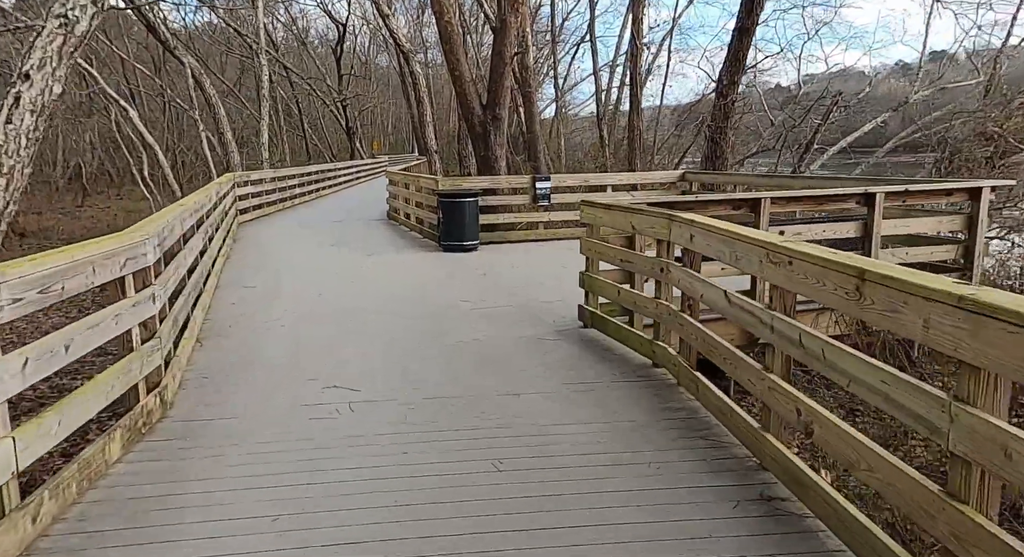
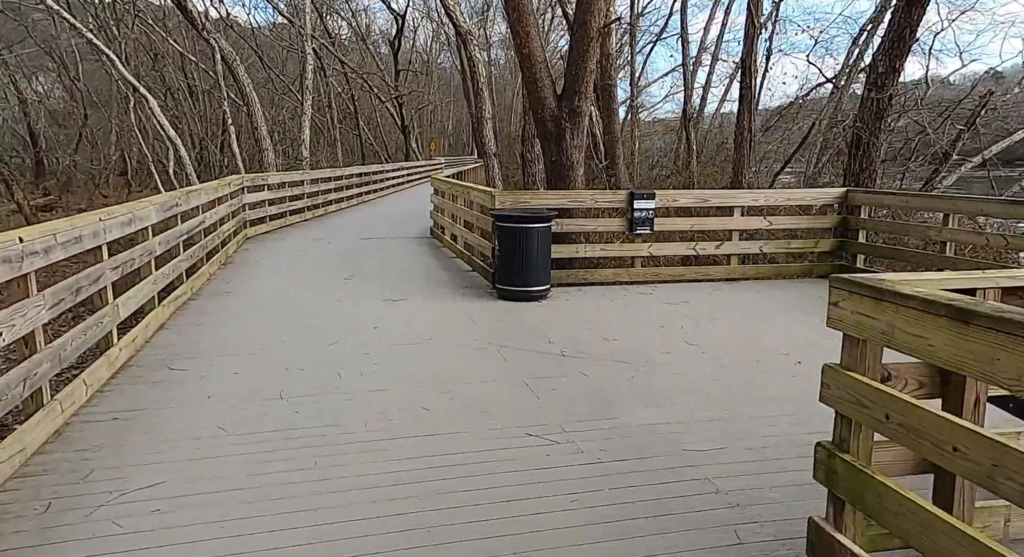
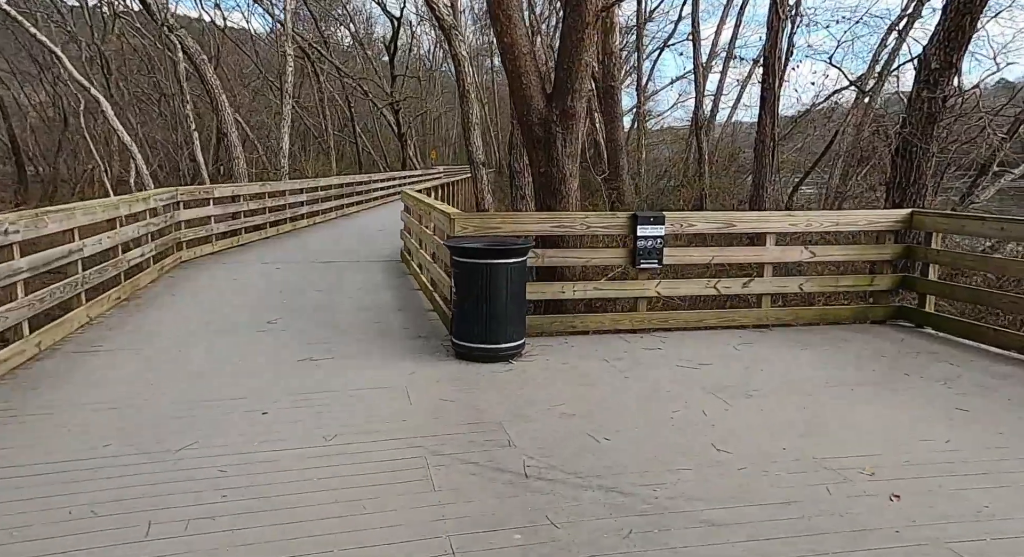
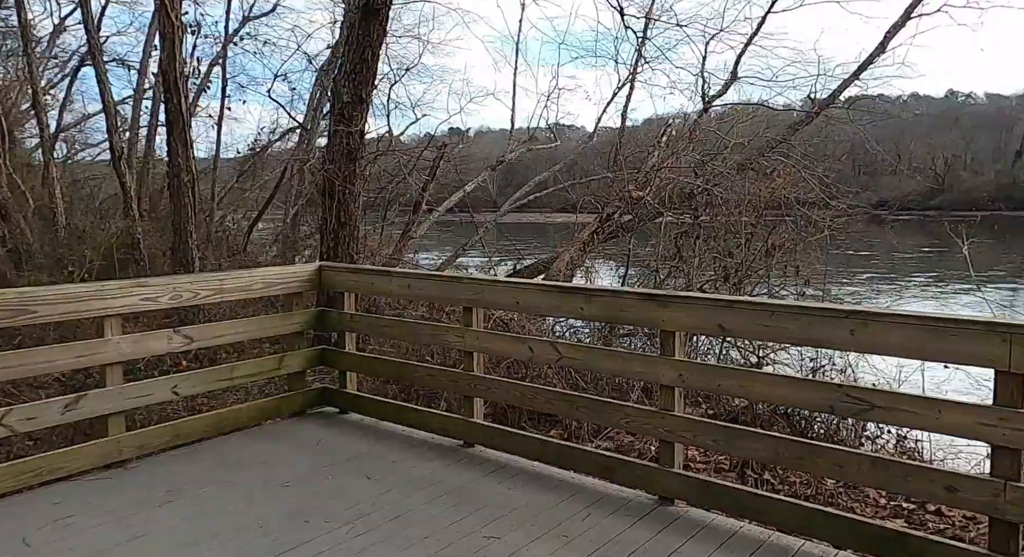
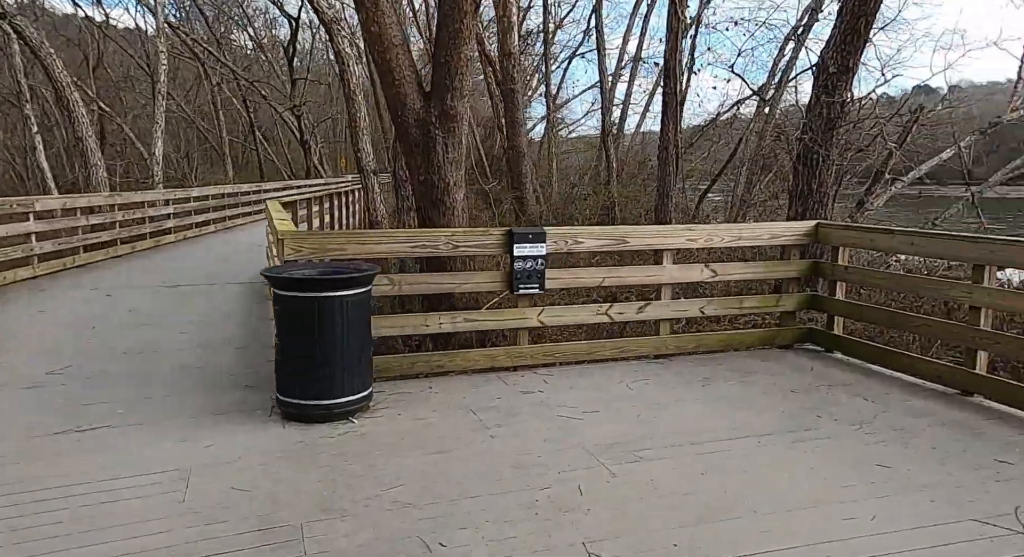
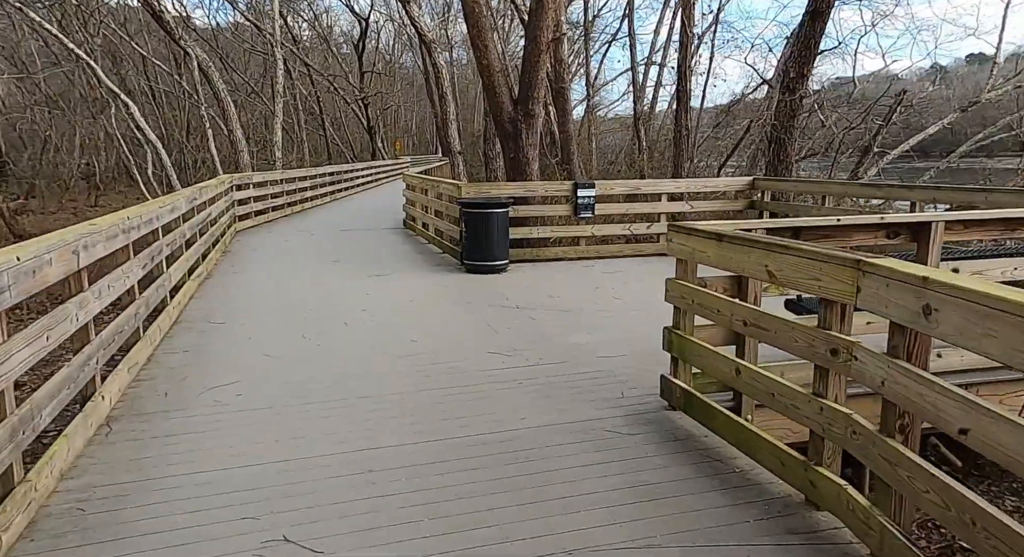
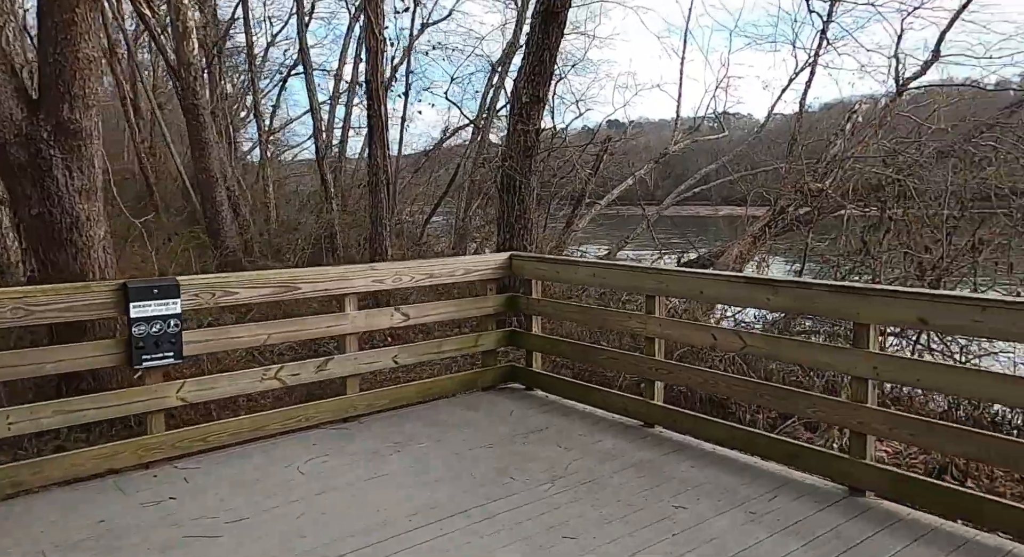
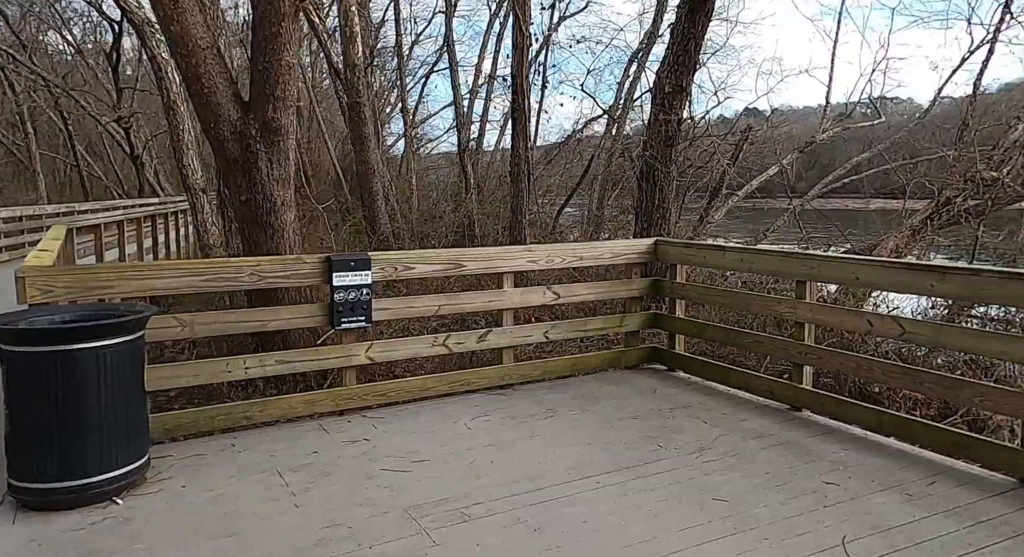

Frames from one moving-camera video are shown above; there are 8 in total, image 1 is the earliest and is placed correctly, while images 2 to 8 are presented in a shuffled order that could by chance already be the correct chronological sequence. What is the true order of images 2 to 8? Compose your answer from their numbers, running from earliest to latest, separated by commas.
6, 2, 3, 5, 8, 7, 4
